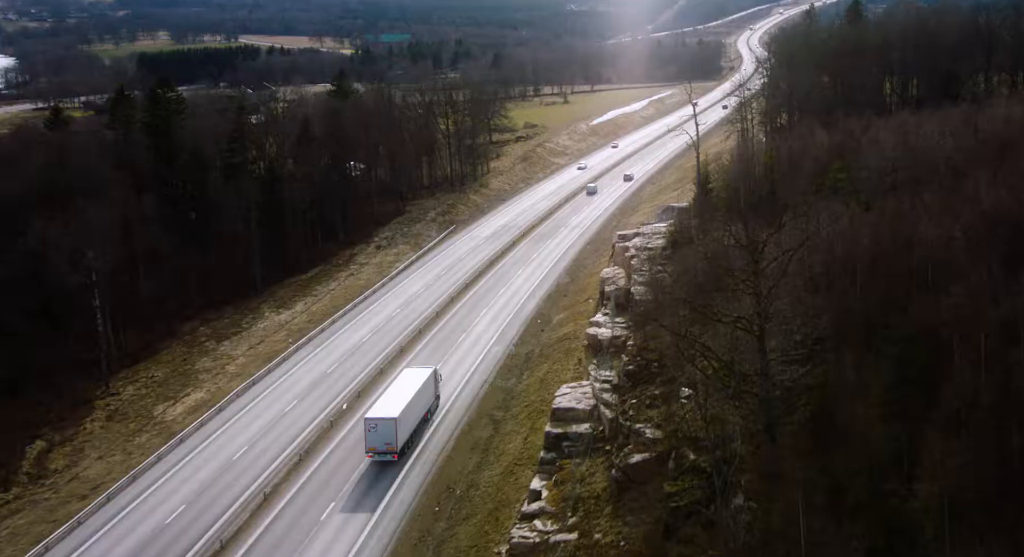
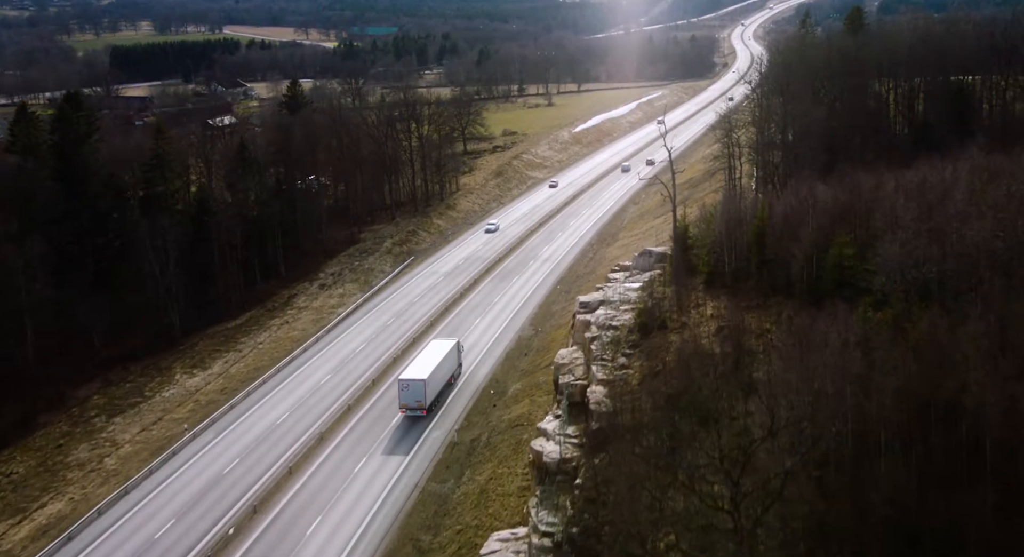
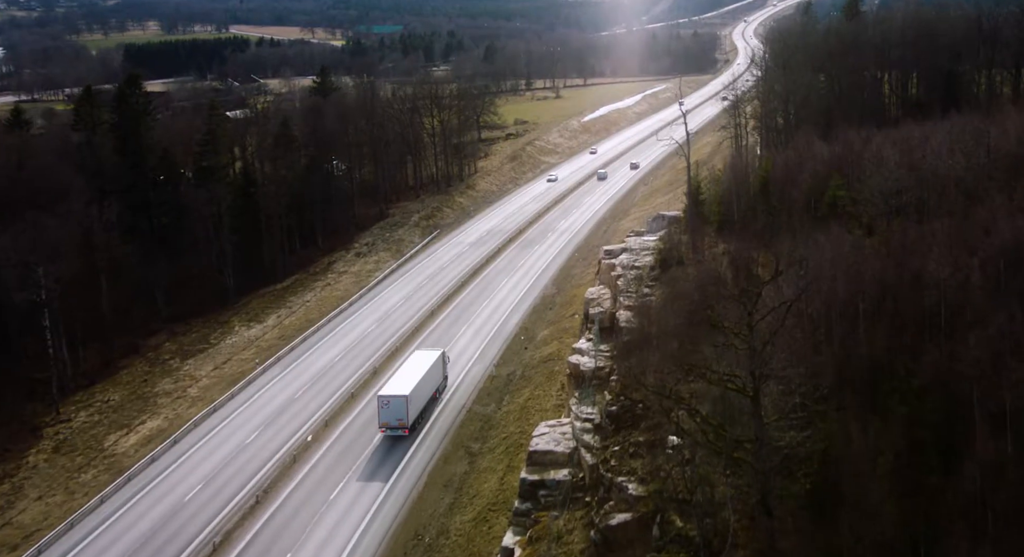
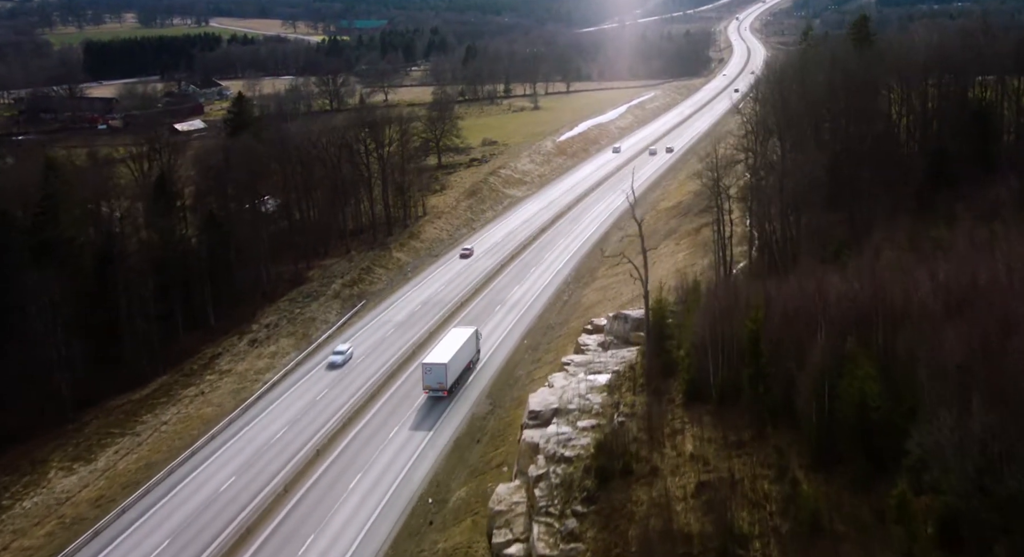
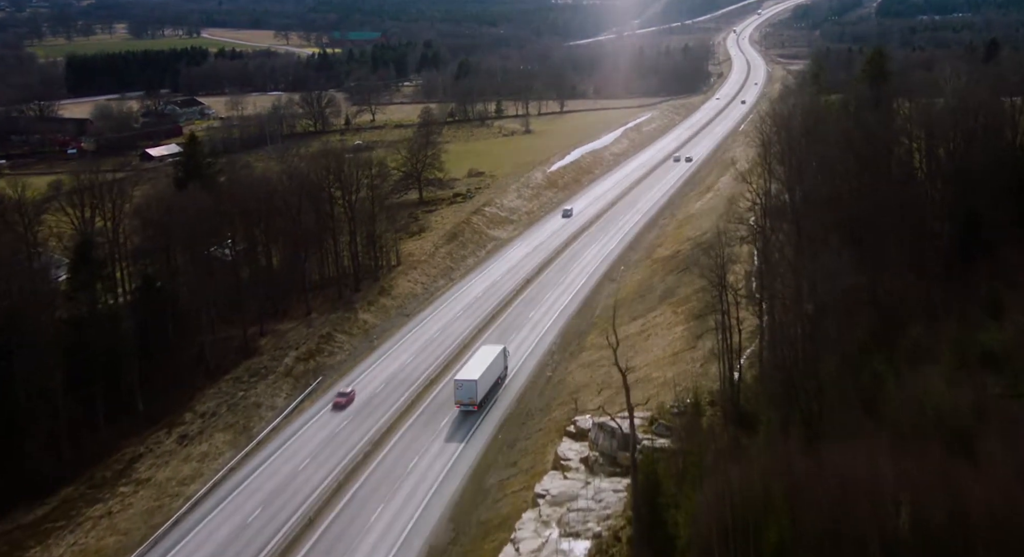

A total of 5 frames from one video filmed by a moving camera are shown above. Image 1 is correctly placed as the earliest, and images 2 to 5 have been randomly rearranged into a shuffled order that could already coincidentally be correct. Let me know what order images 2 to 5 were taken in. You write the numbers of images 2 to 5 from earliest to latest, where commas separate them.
3, 2, 4, 5
